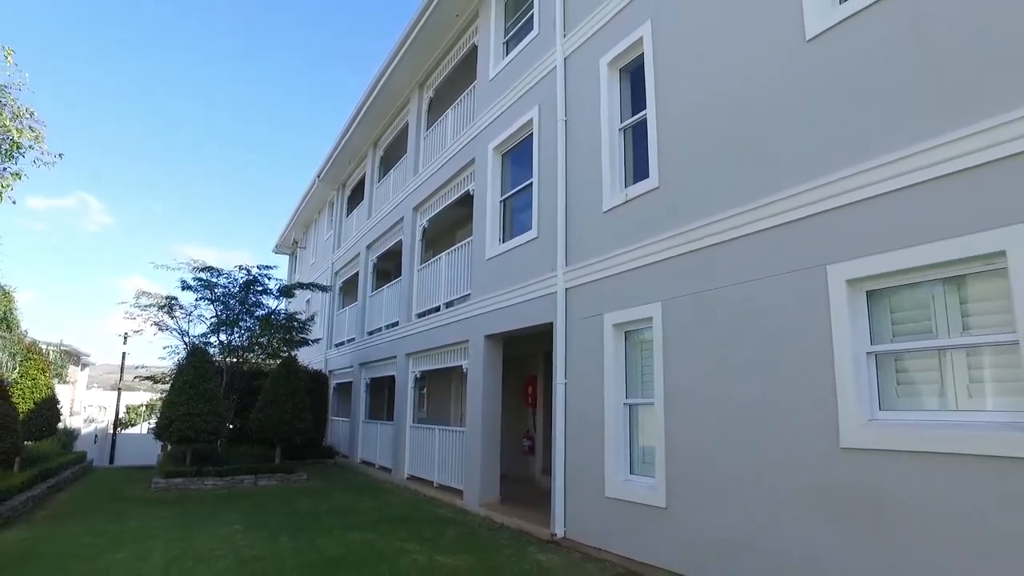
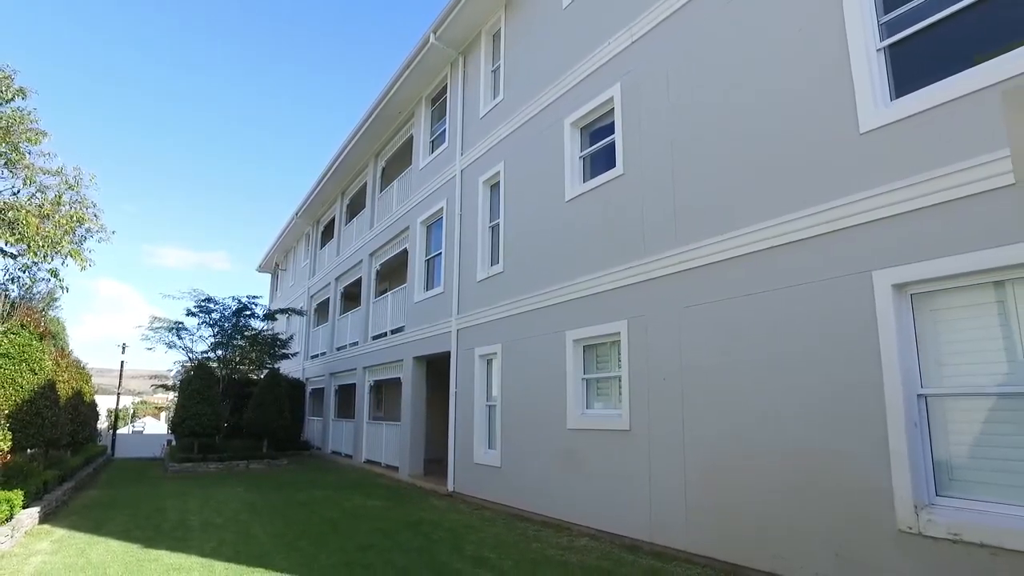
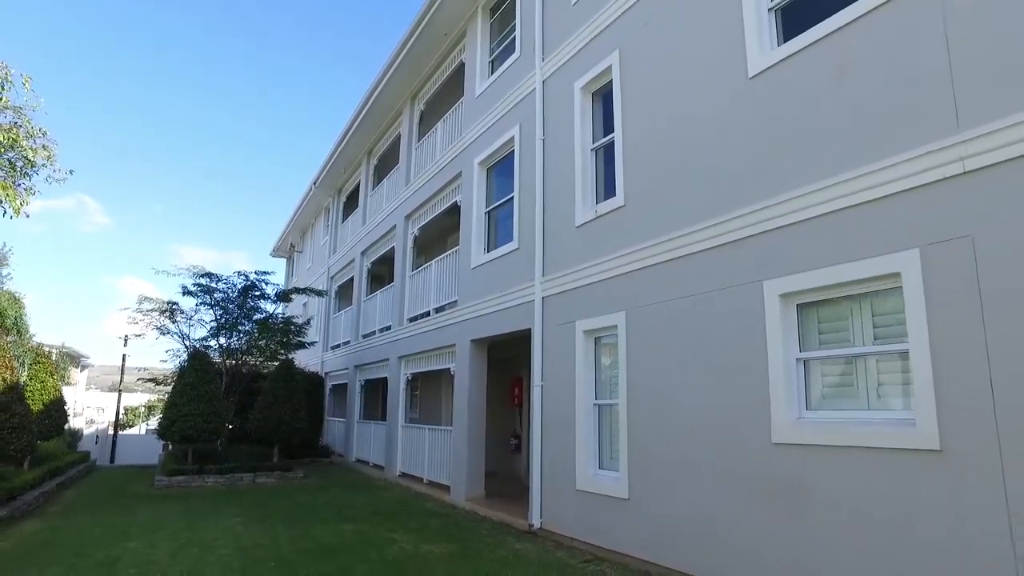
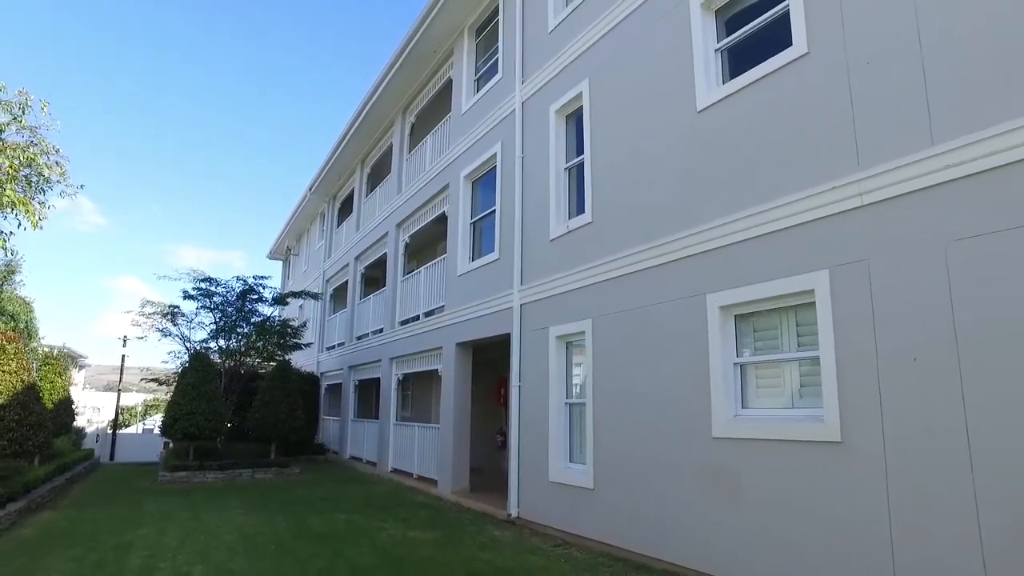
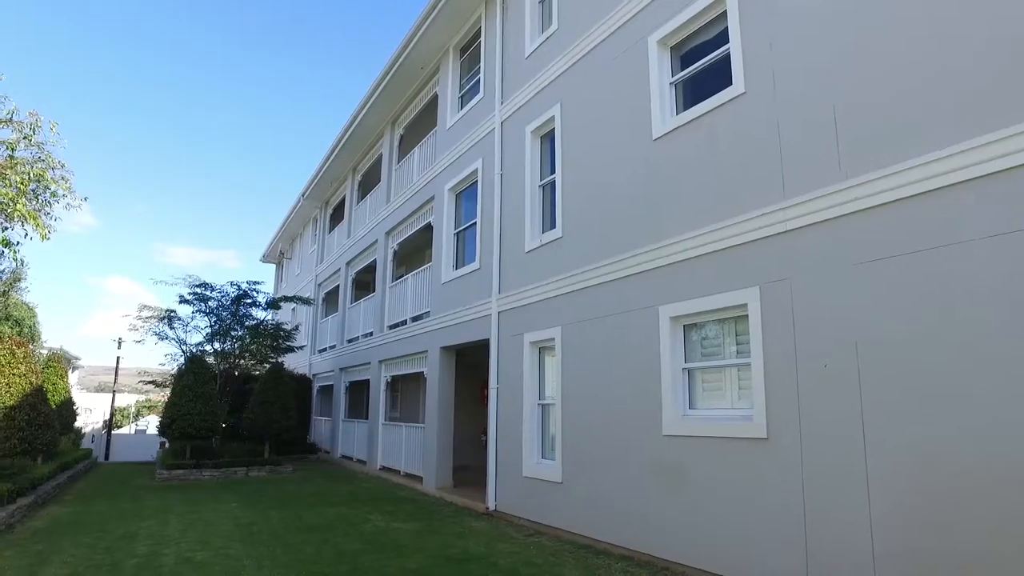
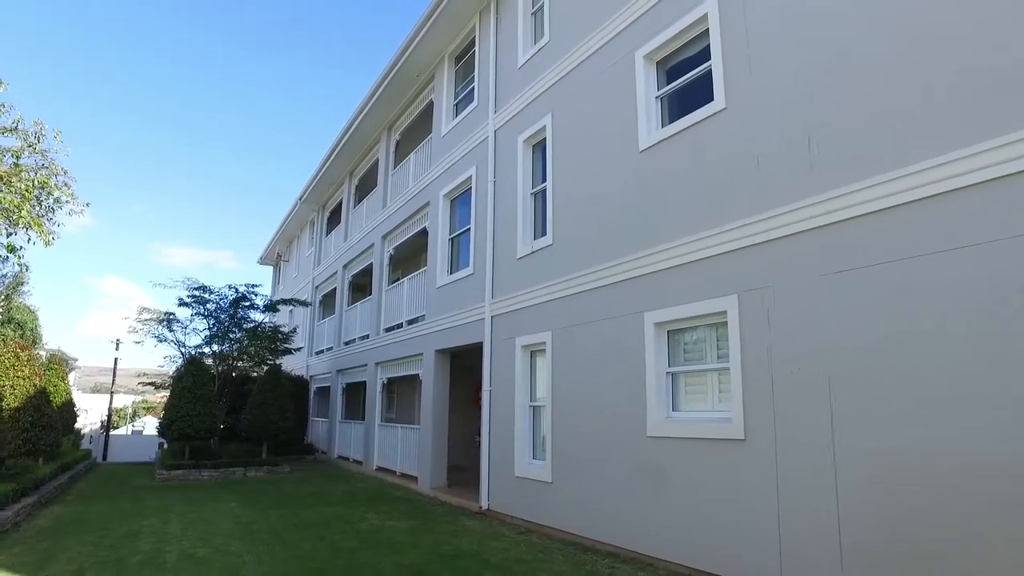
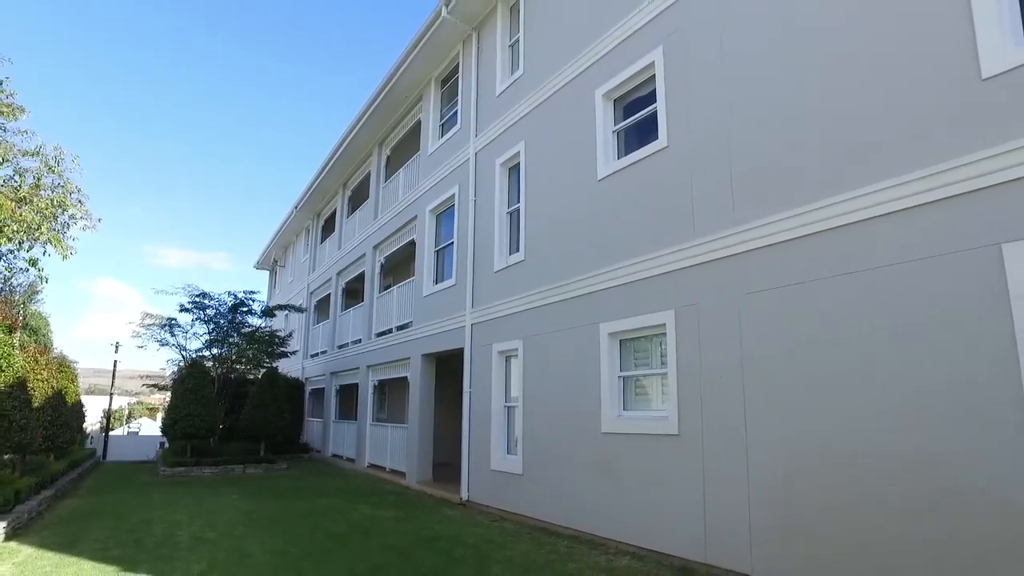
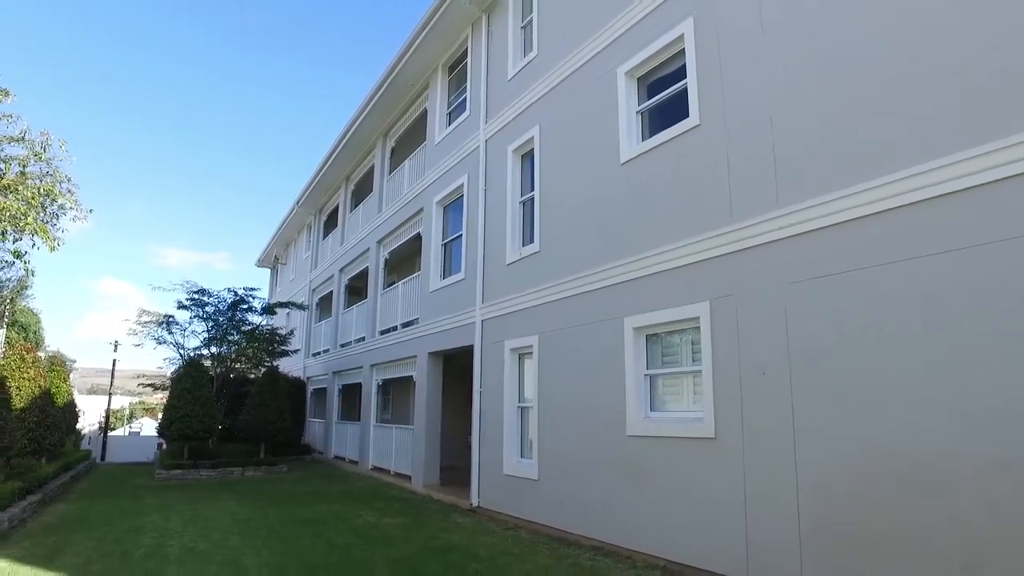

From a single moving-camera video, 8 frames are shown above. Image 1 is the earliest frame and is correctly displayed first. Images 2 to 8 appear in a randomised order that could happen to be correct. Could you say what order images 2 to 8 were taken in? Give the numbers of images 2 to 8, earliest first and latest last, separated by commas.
3, 4, 5, 6, 8, 7, 2
